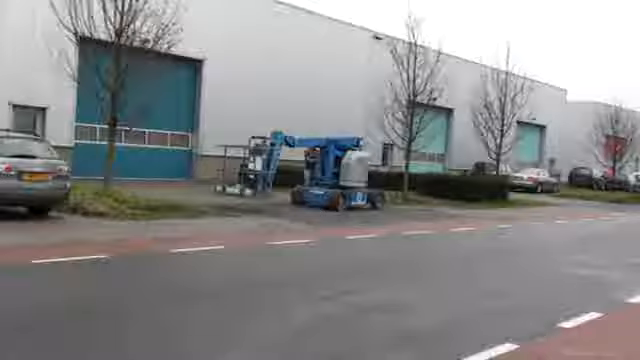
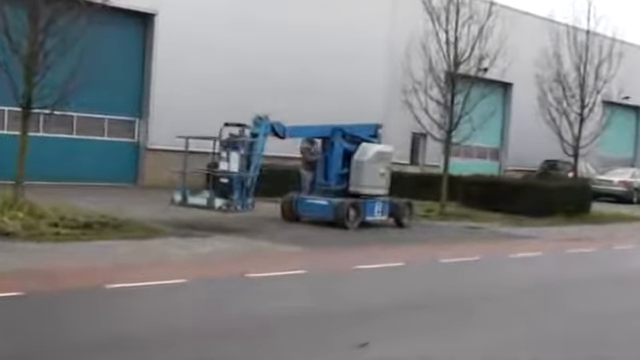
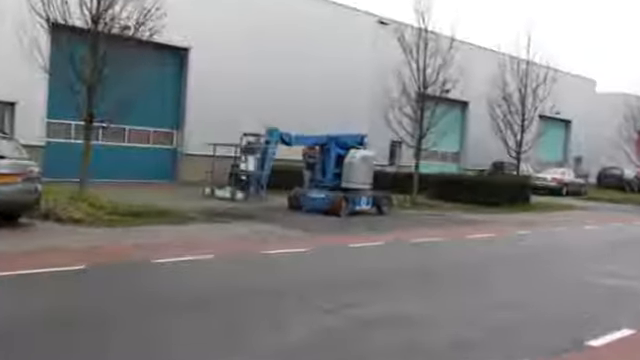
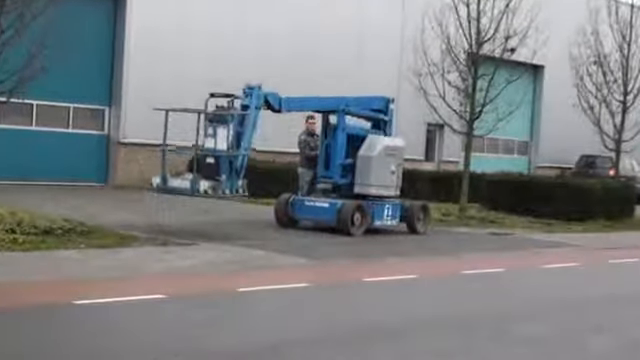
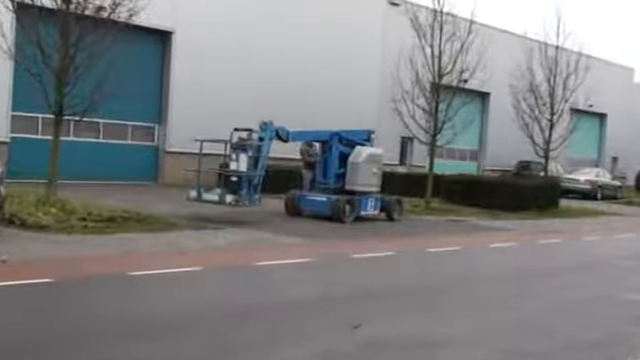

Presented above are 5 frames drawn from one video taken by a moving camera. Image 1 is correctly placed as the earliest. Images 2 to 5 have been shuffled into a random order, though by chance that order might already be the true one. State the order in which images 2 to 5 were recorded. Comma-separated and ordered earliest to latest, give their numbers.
3, 5, 2, 4
